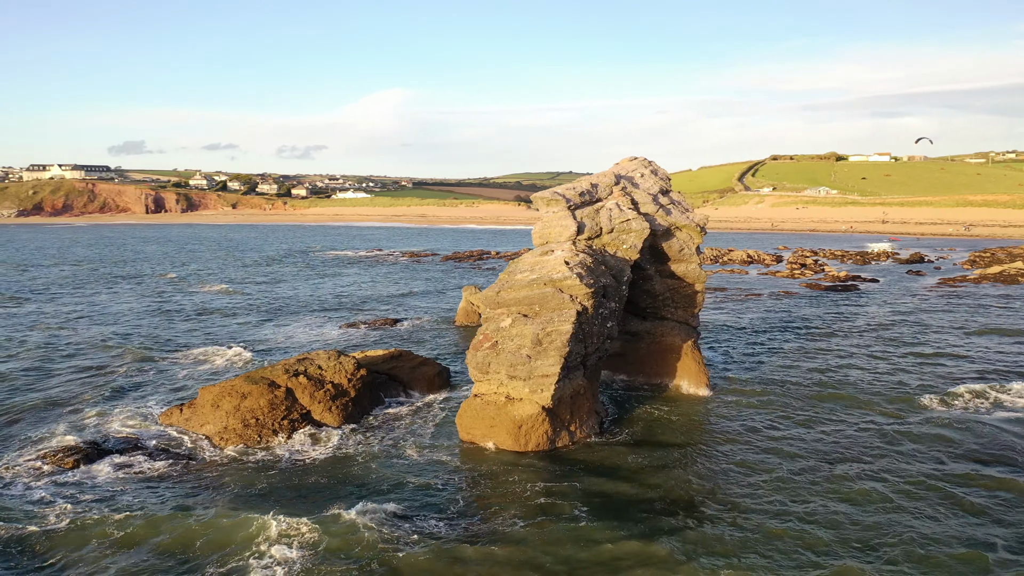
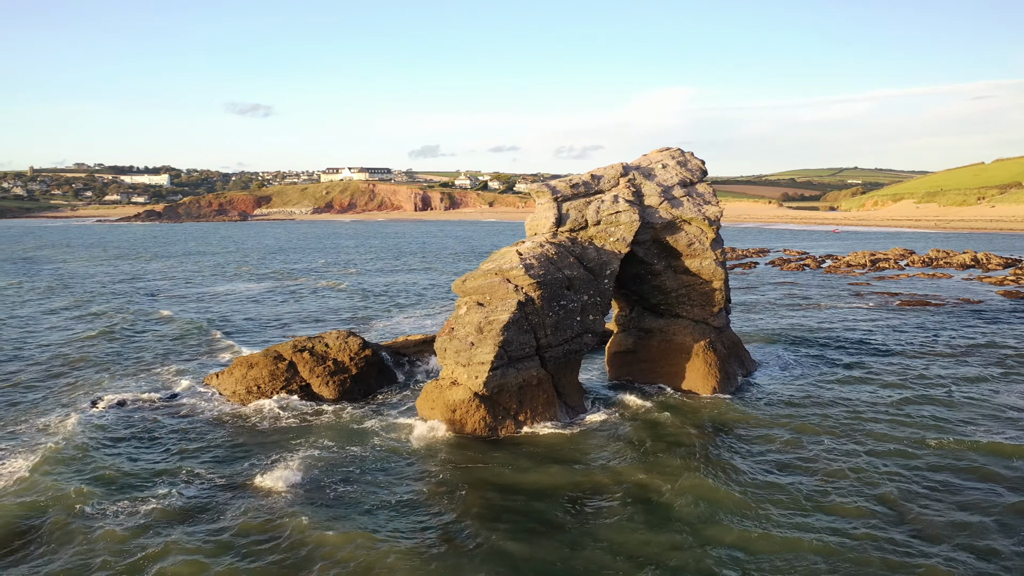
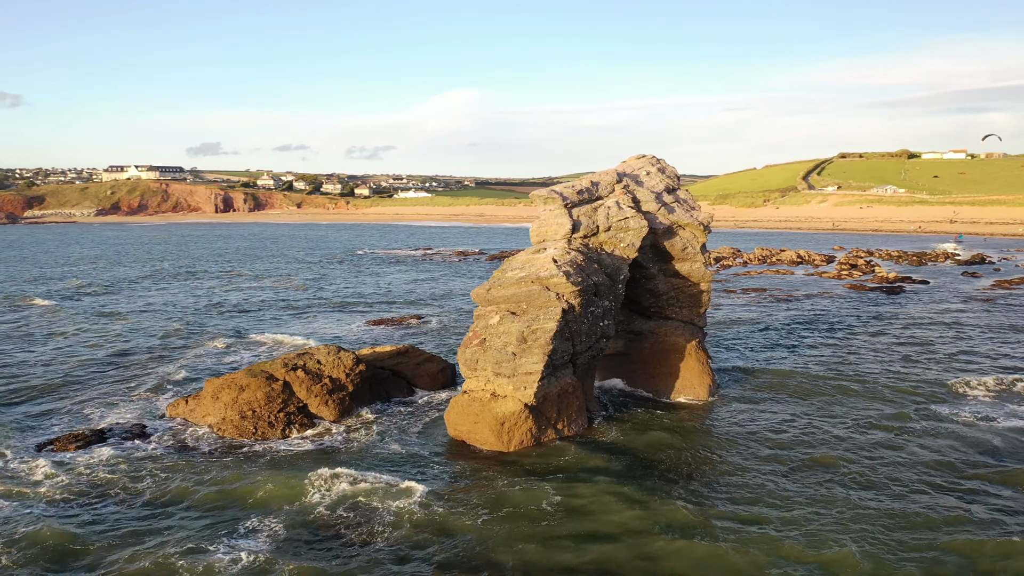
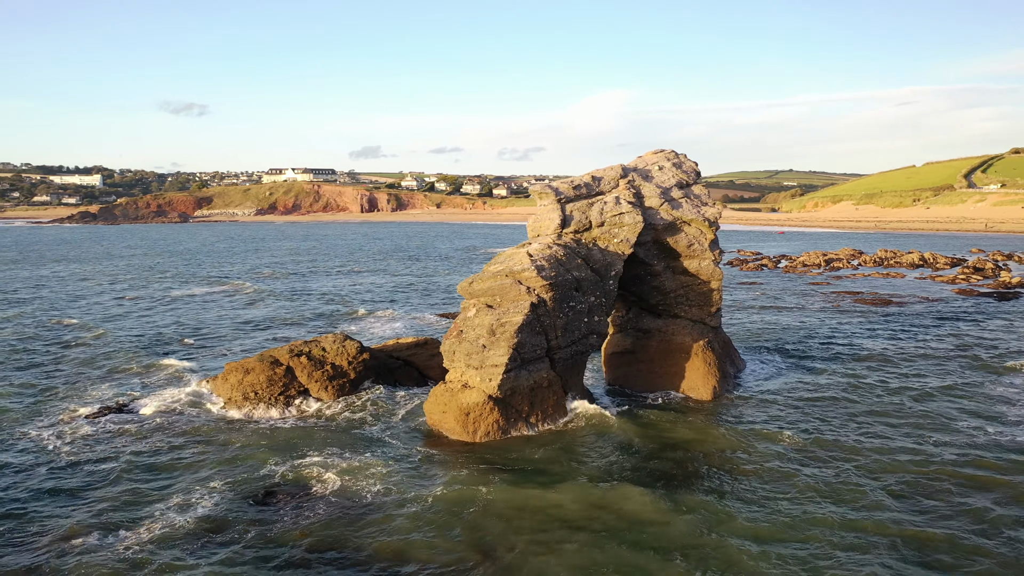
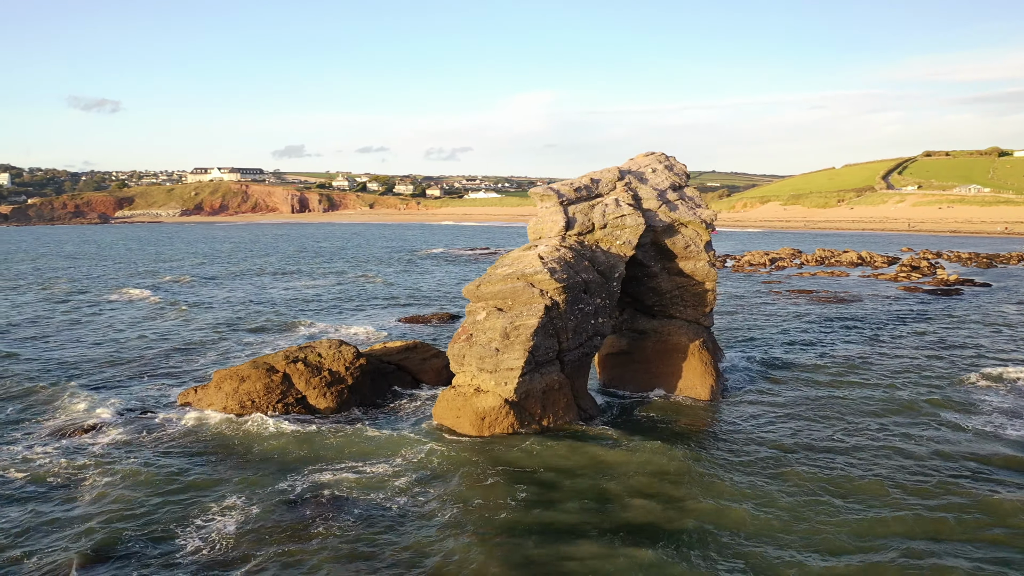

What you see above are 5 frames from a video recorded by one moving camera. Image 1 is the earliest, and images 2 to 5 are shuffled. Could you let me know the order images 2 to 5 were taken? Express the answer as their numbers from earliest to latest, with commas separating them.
3, 5, 4, 2
